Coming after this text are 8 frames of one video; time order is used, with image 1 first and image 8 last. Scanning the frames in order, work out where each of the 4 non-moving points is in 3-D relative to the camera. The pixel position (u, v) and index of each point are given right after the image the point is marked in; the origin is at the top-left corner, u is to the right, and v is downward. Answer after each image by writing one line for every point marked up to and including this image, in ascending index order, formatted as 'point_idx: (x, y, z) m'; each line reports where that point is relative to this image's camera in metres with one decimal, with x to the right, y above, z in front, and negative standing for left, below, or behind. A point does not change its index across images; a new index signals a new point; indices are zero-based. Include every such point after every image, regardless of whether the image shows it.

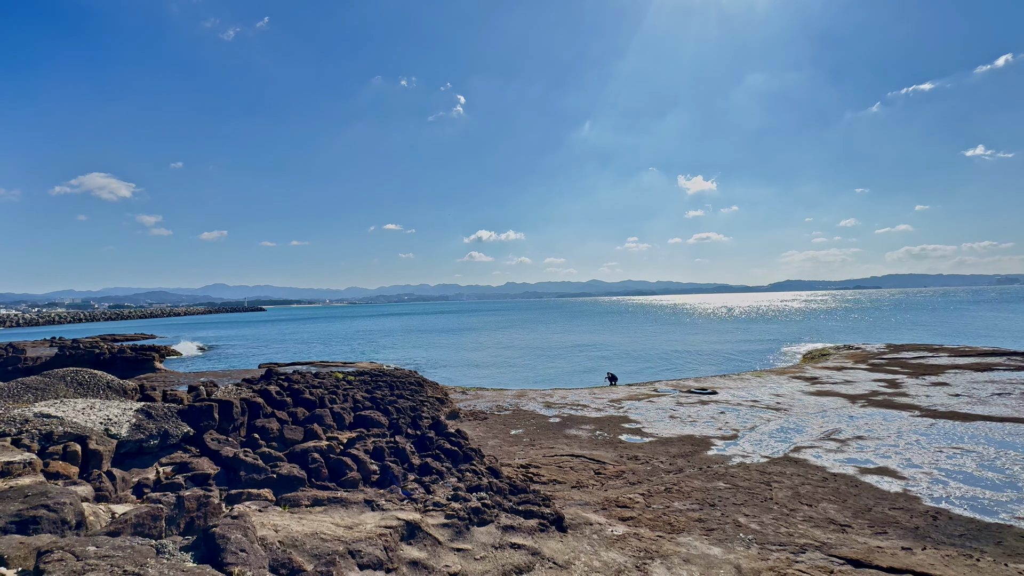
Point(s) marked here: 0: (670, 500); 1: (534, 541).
0: (+3.7, -5.0, +10.6) m
1: (+0.4, -4.3, +7.6) m
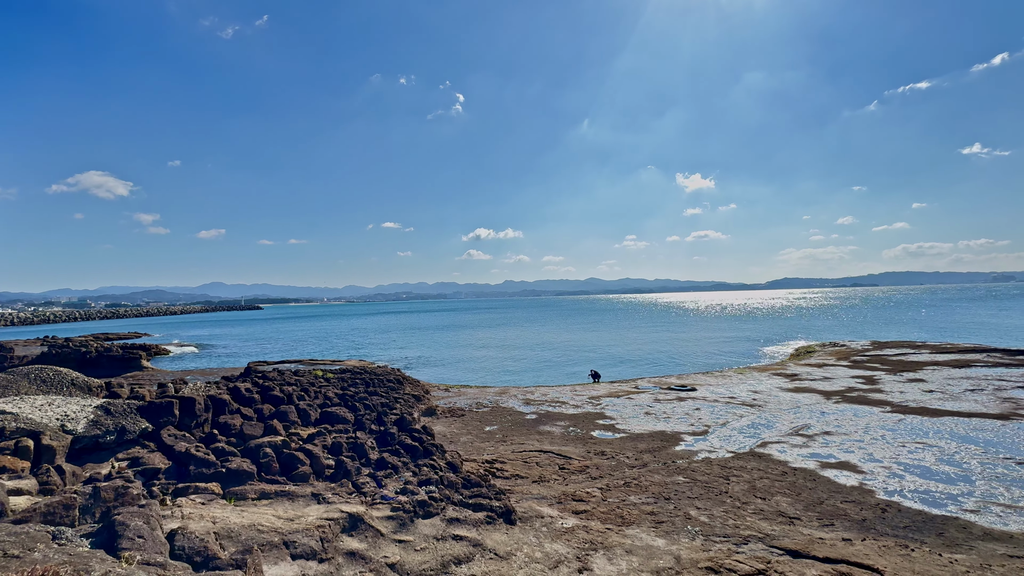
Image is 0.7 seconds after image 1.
0: (+2.7, -5.0, +10.8) m
1: (-0.6, -4.3, +7.8) m
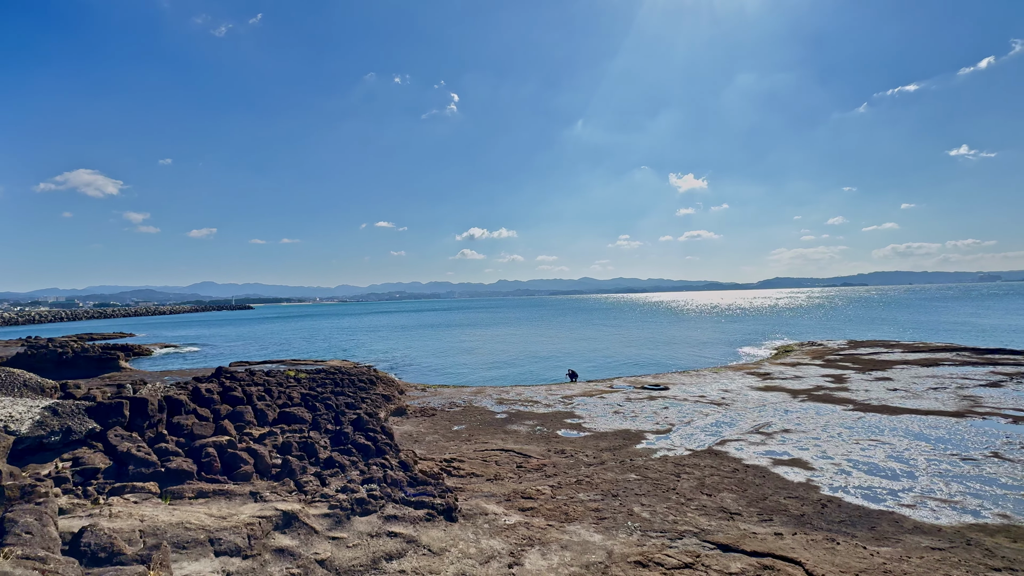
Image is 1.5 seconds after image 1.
0: (+1.5, -5.0, +11.0) m
1: (-1.7, -4.3, +8.0) m
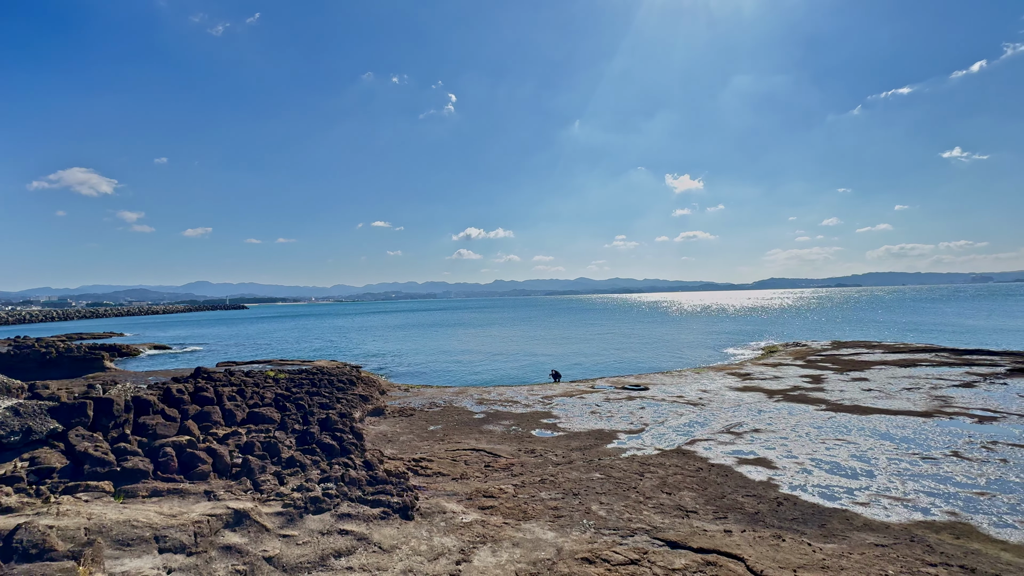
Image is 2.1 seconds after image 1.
0: (+0.6, -5.0, +11.2) m
1: (-2.6, -4.3, +8.1) m
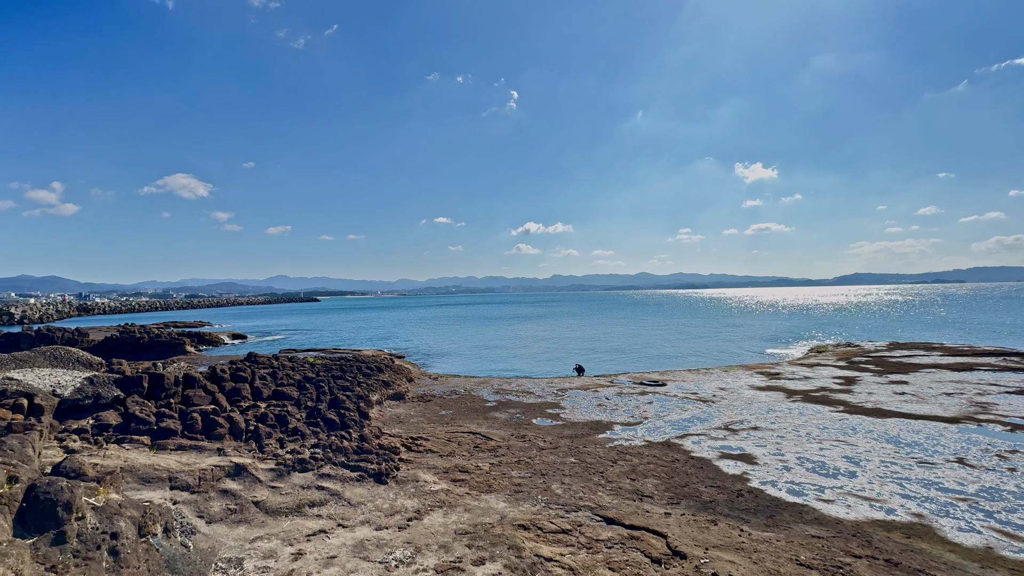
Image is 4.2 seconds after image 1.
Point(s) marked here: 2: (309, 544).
0: (0.0, -5.0, +12.3) m
1: (-3.6, -4.3, +9.7) m
2: (-3.5, -4.5, +7.8) m
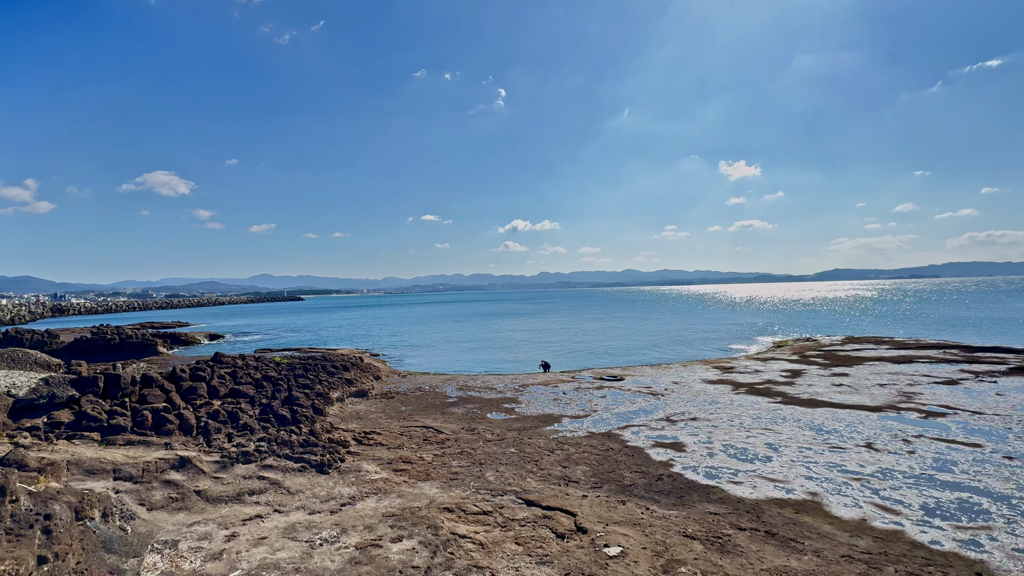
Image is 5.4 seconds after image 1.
0: (-1.7, -5.0, +13.1) m
1: (-5.3, -4.4, +10.4) m
2: (-5.1, -4.6, +8.6) m
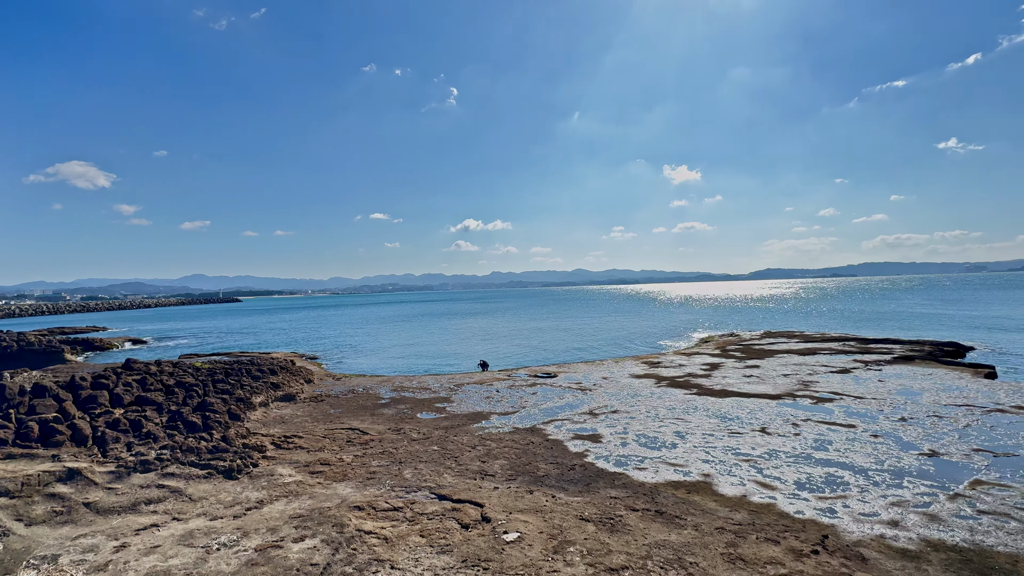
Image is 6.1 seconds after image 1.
0: (-4.1, -5.1, +13.2) m
1: (-7.3, -4.4, +10.1) m
2: (-7.0, -4.6, +8.3) m
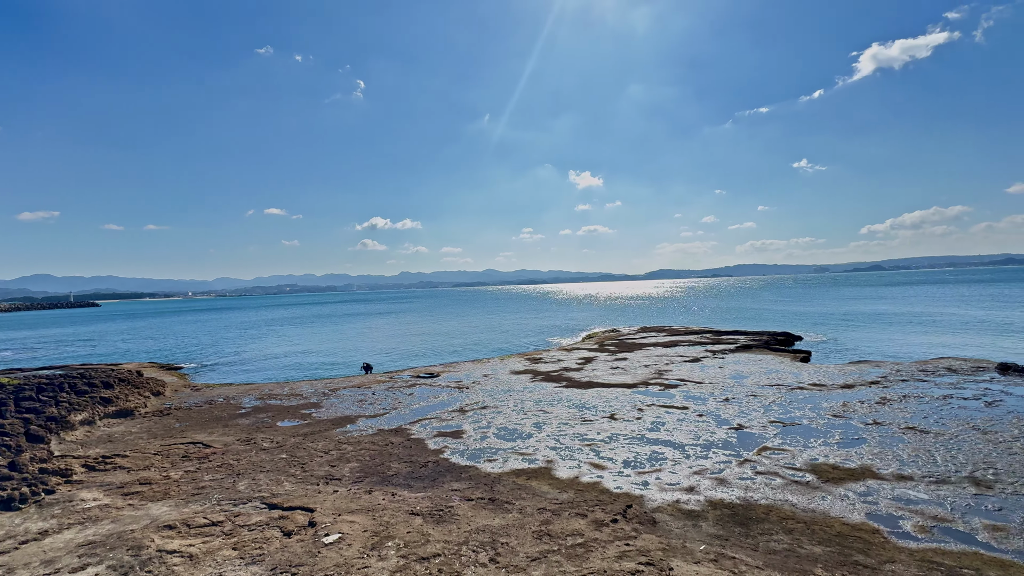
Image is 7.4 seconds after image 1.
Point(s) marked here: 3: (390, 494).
0: (-8.3, -5.1, +12.2) m
1: (-10.9, -4.4, +8.6) m
2: (-10.2, -4.6, +6.9) m
3: (-2.8, -5.0, +10.8) m
